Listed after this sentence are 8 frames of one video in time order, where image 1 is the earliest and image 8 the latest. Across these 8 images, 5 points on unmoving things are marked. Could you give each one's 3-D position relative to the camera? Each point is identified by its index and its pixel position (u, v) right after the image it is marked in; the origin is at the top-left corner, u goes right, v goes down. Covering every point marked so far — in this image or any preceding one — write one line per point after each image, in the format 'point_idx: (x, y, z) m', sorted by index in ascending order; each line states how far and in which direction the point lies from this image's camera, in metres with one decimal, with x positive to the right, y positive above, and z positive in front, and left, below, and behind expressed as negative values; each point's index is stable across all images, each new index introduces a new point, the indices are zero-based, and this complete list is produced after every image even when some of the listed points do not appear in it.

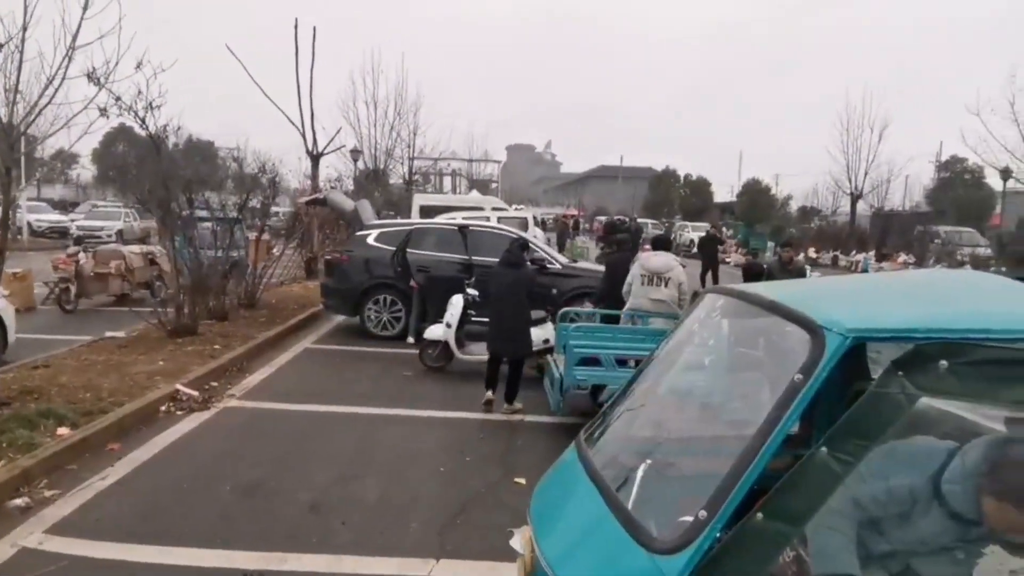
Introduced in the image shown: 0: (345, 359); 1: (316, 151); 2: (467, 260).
0: (-2.1, -0.9, +9.8) m
1: (-4.2, +3.0, +16.7) m
2: (-0.6, +0.4, +10.9) m
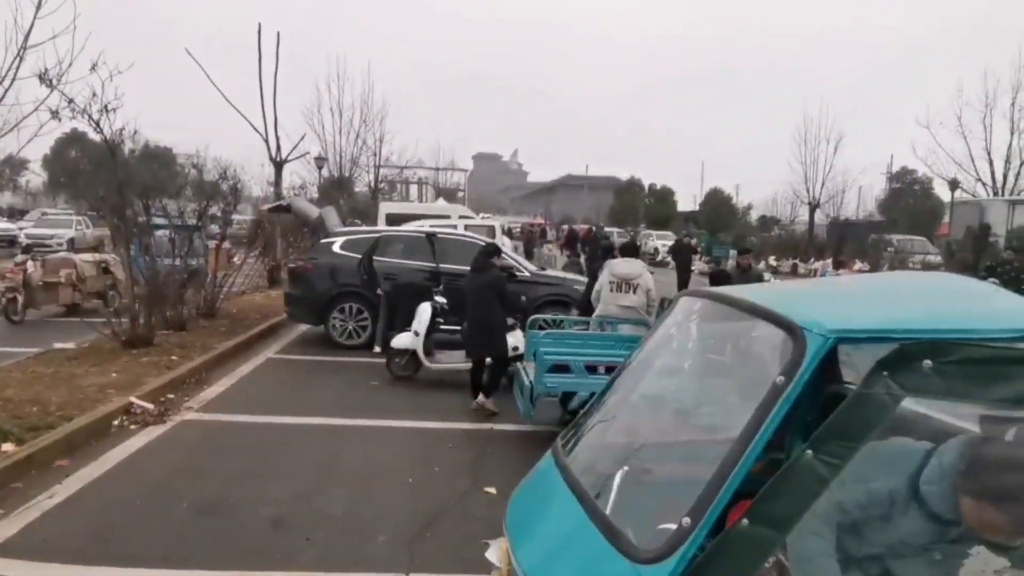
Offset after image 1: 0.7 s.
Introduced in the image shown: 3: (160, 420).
0: (-2.5, -1.0, +9.6) m
1: (-4.9, +2.8, +16.4) m
2: (-1.0, +0.3, +10.7) m
3: (-3.2, -1.2, +7.1) m
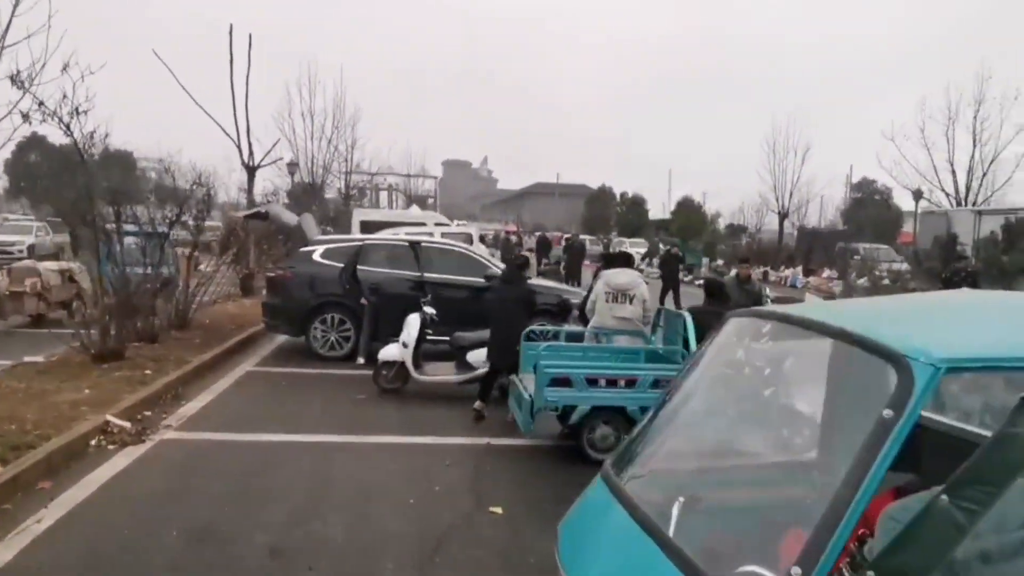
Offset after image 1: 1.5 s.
0: (-2.6, -1.1, +9.2) m
1: (-5.4, +2.6, +16.0) m
2: (-1.2, +0.1, +10.5) m
3: (-3.2, -1.3, +6.7) m
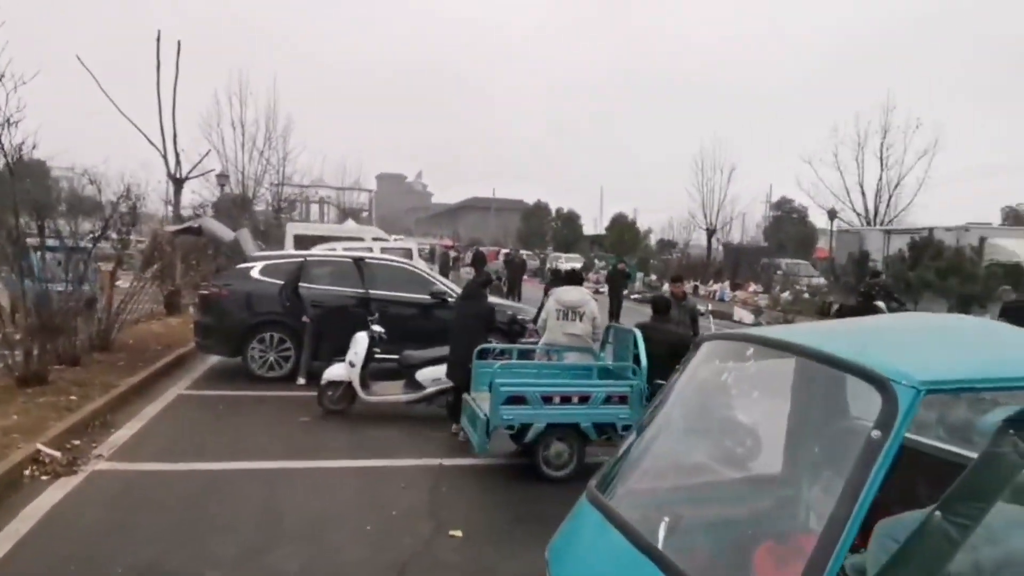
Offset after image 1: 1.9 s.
0: (-3.2, -1.3, +8.9) m
1: (-6.5, +2.3, +15.5) m
2: (-1.9, -0.1, +10.3) m
3: (-3.5, -1.5, +6.3) m
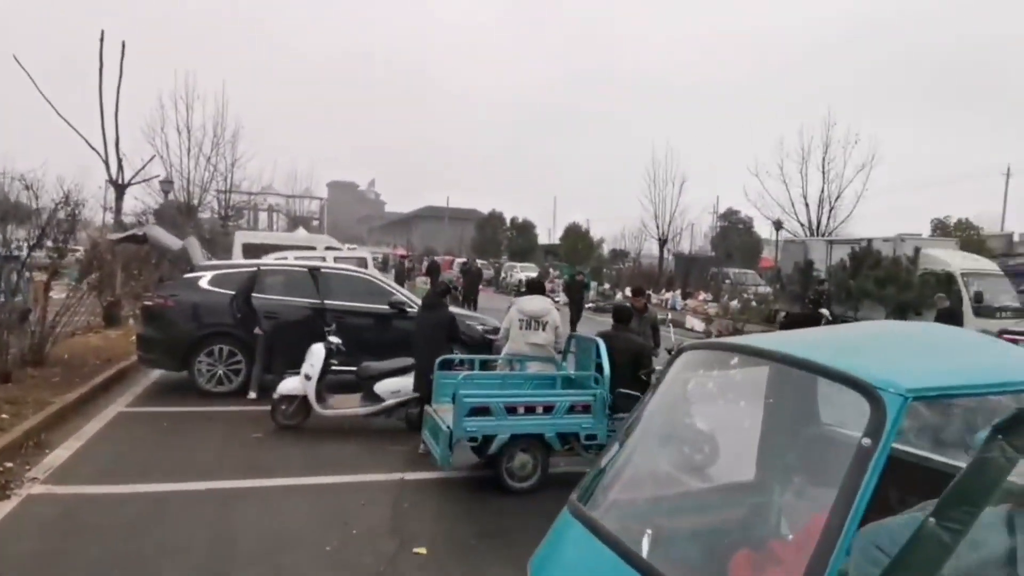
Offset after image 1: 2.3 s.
0: (-3.6, -1.4, +8.6) m
1: (-7.4, +2.0, +15.0) m
2: (-2.5, -0.2, +10.0) m
3: (-3.8, -1.6, +6.0) m
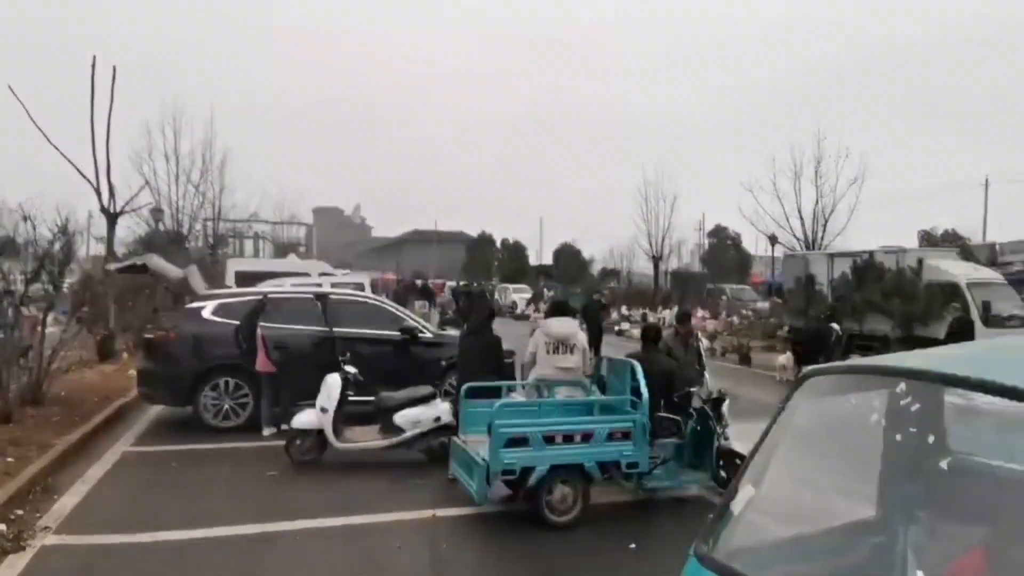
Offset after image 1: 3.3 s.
0: (-3.4, -1.8, +8.1) m
1: (-7.4, +1.4, +14.5) m
2: (-2.3, -0.5, +9.6) m
3: (-3.5, -1.8, +5.5) m
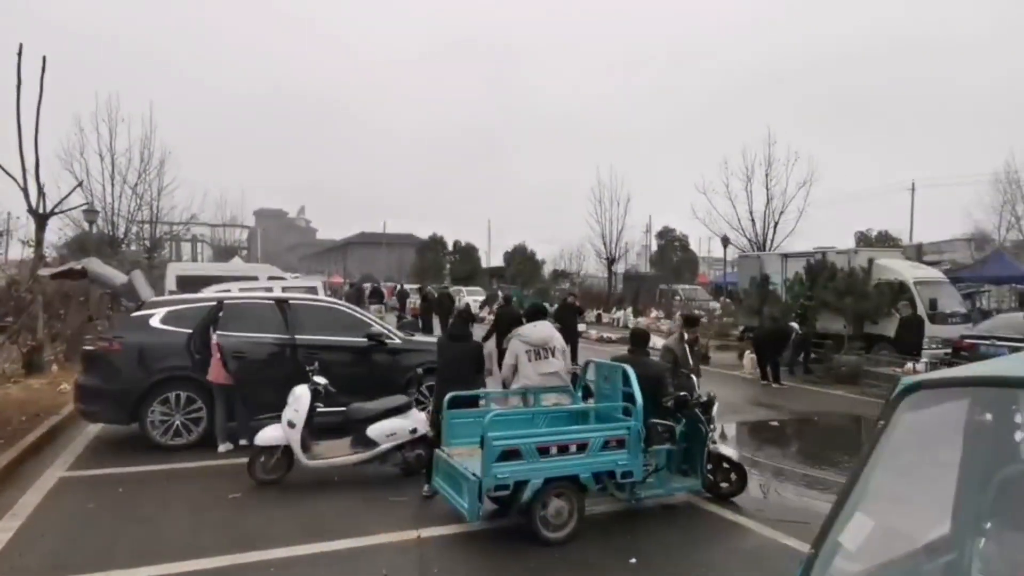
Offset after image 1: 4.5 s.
0: (-3.6, -1.8, +7.4) m
1: (-8.1, +1.3, +13.5) m
2: (-2.6, -0.6, +9.0) m
3: (-3.5, -1.9, +4.8) m
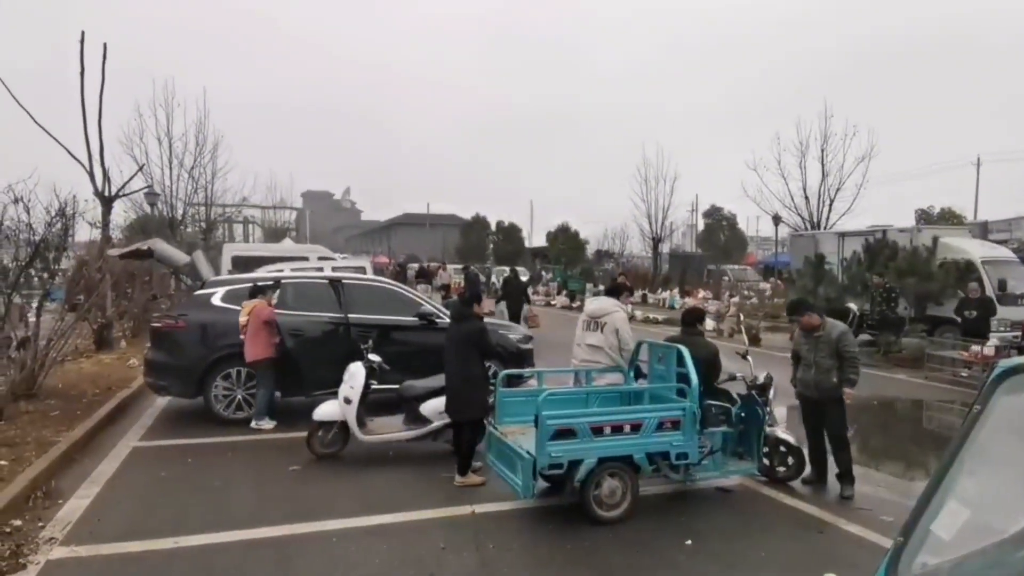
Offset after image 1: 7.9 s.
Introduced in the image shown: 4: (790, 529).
0: (-3.1, -1.6, +7.7) m
1: (-7.2, +1.7, +13.9) m
2: (-2.0, -0.3, +9.2) m
3: (-3.1, -1.7, +5.0) m
4: (+2.1, -1.8, +6.0) m
